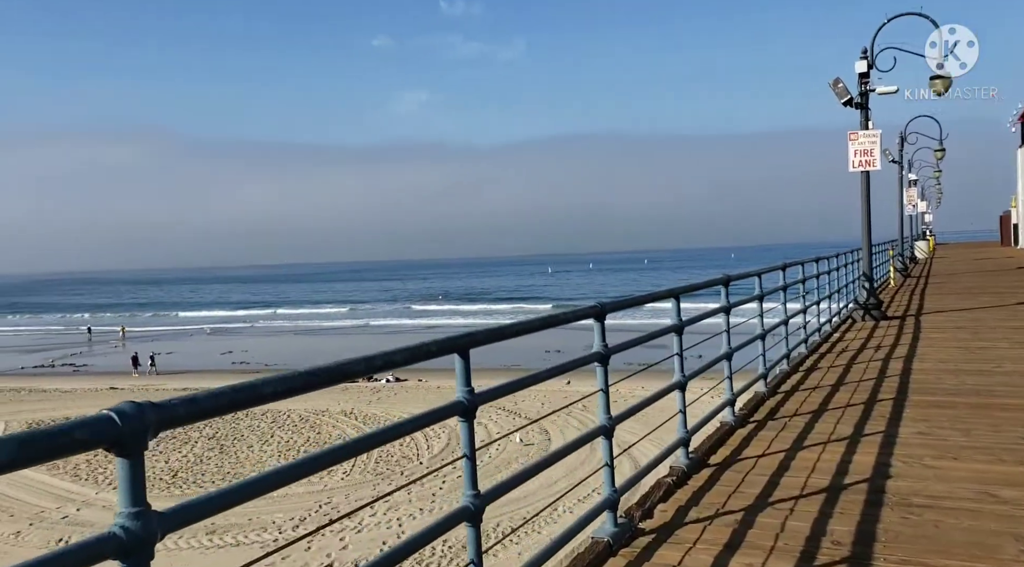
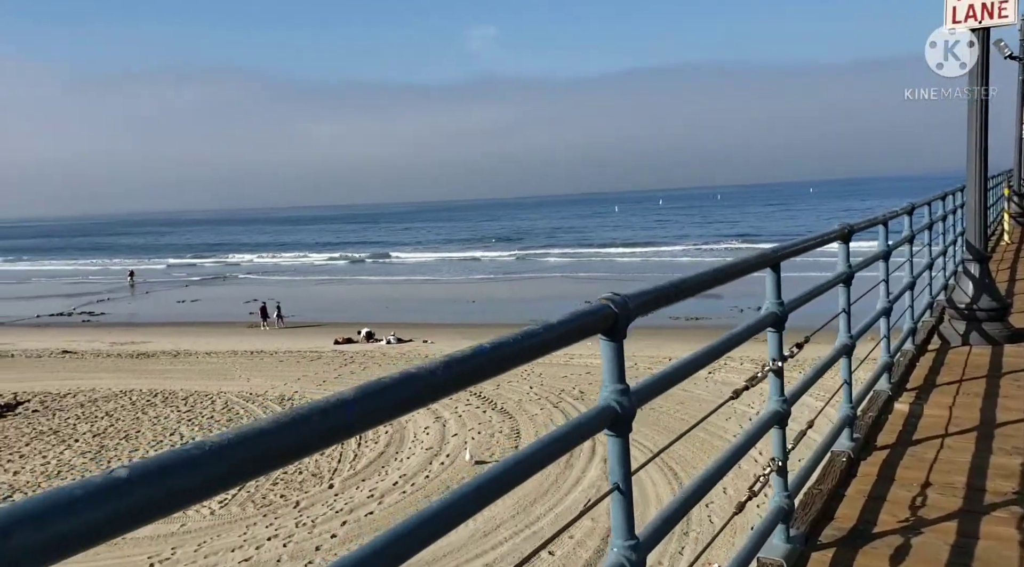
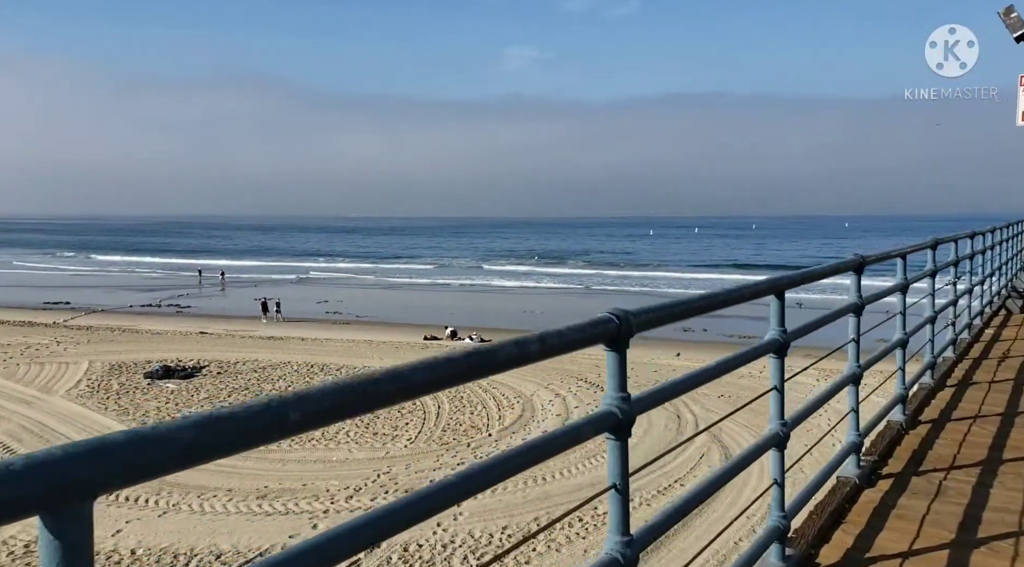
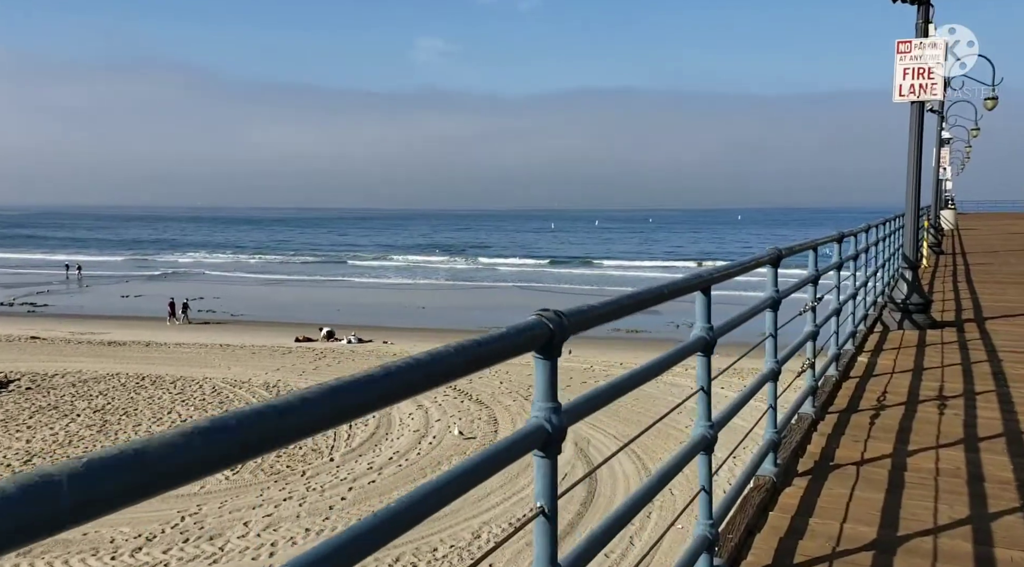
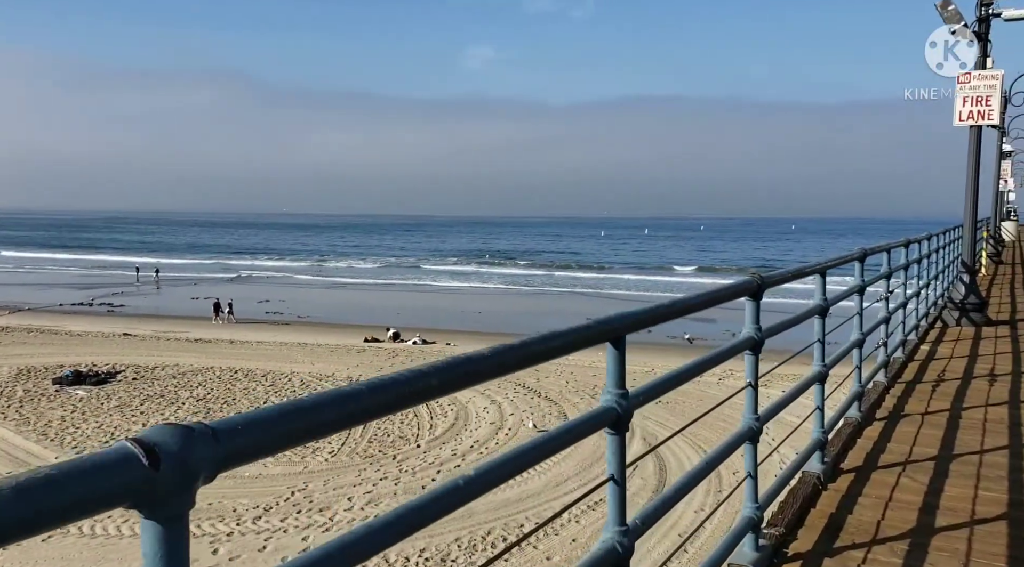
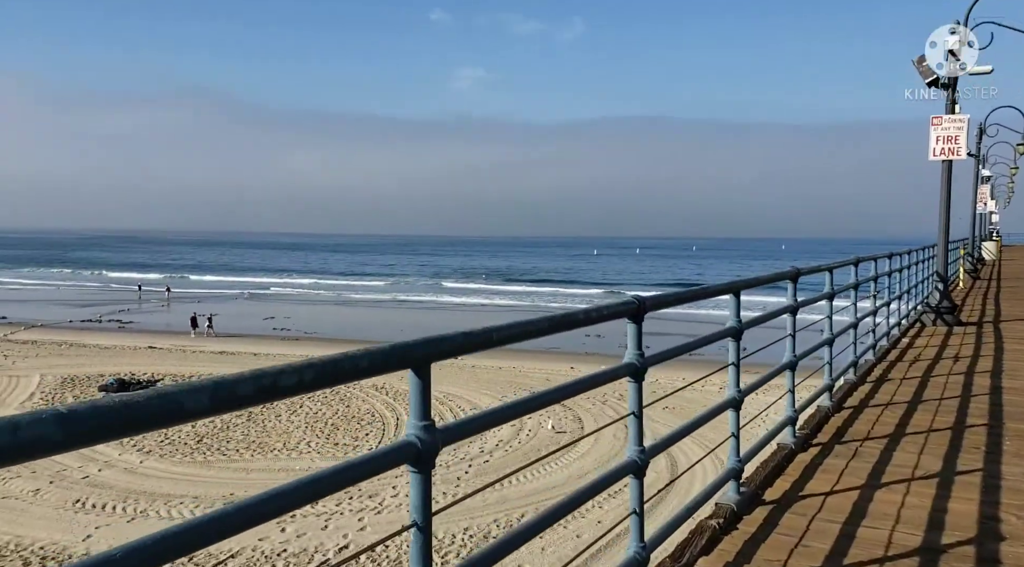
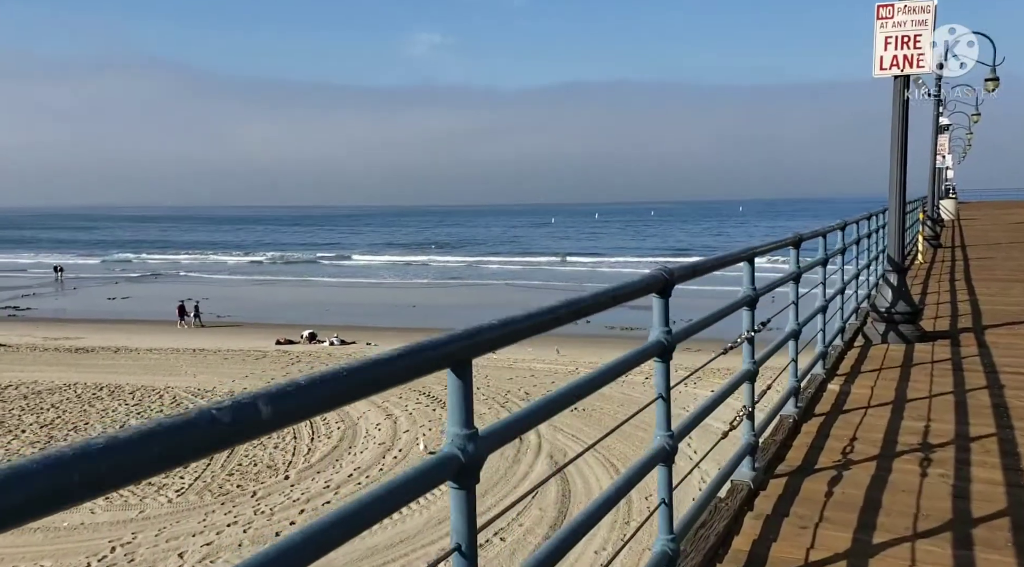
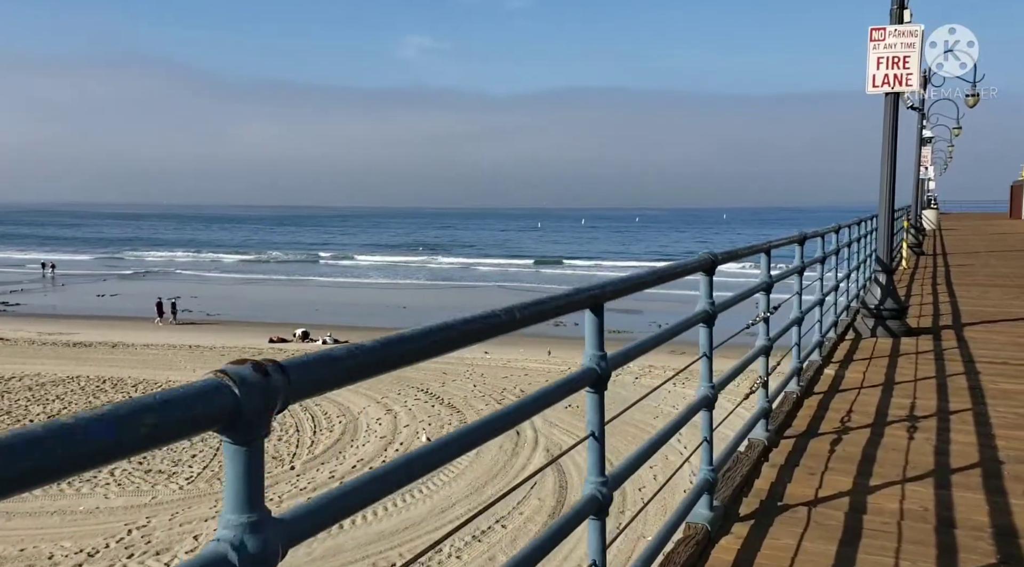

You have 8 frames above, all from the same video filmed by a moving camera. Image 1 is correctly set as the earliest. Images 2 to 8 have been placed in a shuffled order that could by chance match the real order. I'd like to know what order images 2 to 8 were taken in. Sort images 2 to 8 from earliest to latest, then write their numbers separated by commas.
6, 3, 5, 4, 8, 7, 2
